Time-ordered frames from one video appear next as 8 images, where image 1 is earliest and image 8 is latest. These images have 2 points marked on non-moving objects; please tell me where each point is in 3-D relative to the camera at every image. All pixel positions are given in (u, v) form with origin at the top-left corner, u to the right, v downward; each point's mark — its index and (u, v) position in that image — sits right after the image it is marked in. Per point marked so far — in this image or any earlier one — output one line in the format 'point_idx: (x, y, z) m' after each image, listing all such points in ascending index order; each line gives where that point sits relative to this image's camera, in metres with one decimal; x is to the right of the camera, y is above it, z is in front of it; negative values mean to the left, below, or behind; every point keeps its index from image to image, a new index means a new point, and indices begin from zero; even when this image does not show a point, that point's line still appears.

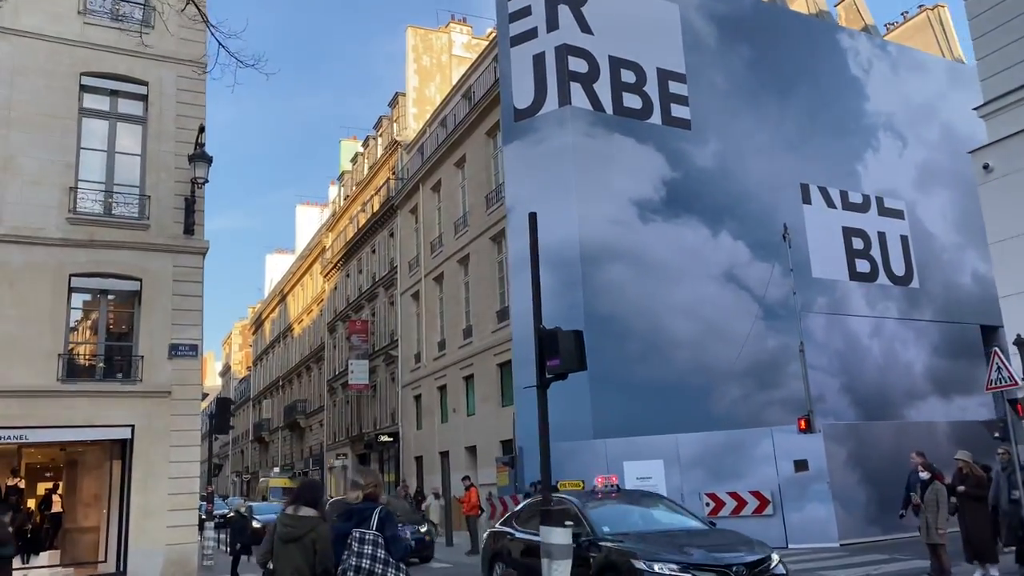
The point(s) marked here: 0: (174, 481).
0: (-7.0, -4.0, +17.8) m
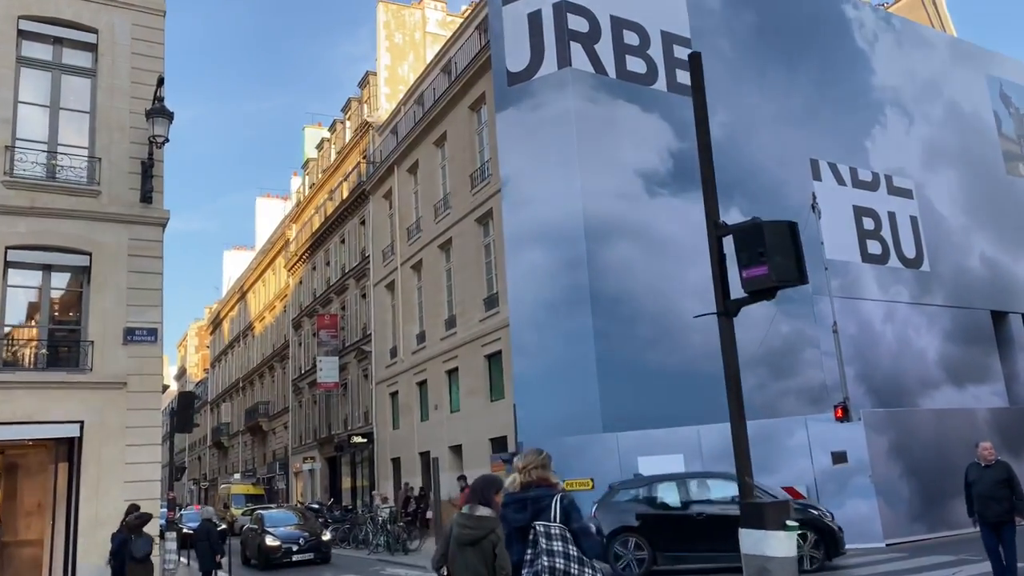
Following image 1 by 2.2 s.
0: (-6.9, -3.6, +15.4) m
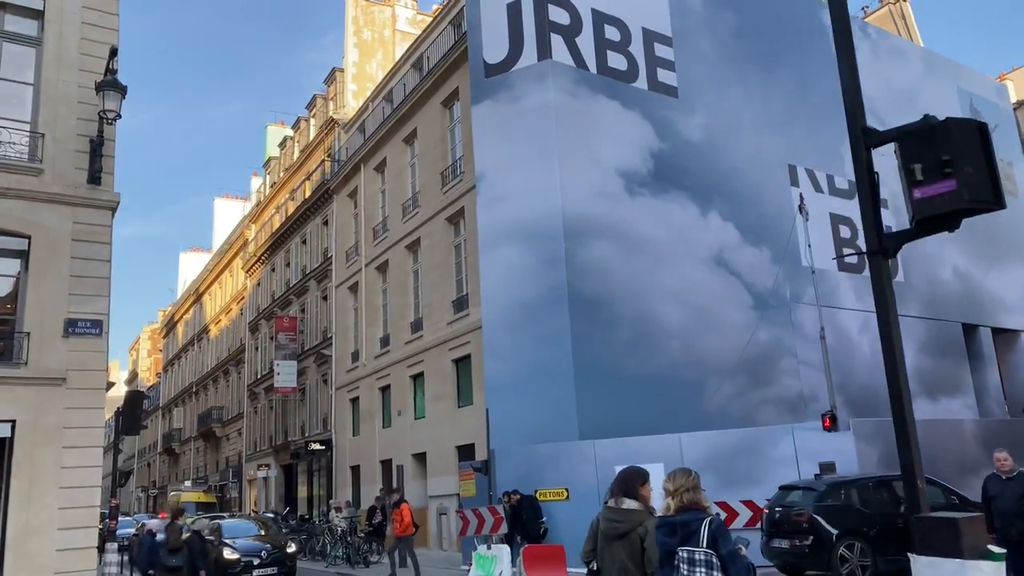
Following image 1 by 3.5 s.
0: (-7.3, -3.4, +14.1) m
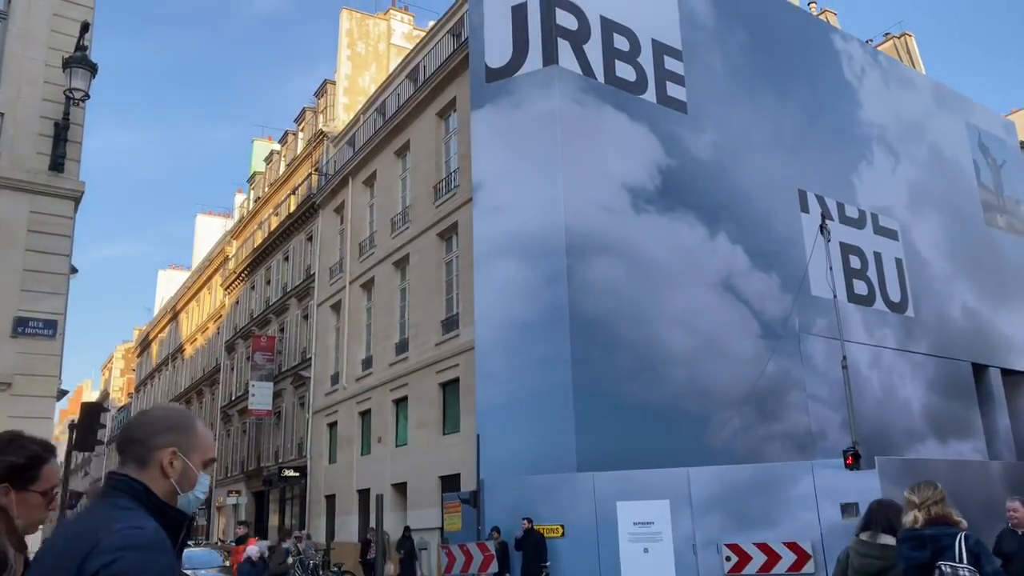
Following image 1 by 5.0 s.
0: (-7.4, -3.3, +12.5) m
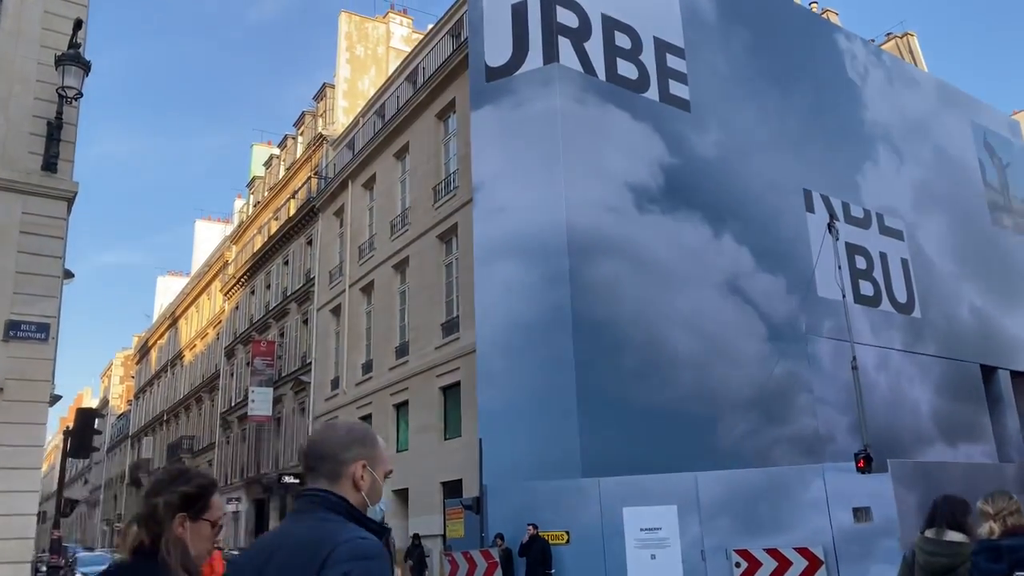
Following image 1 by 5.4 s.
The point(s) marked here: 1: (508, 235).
0: (-7.3, -3.3, +12.2) m
1: (-0.1, +1.1, +18.2) m
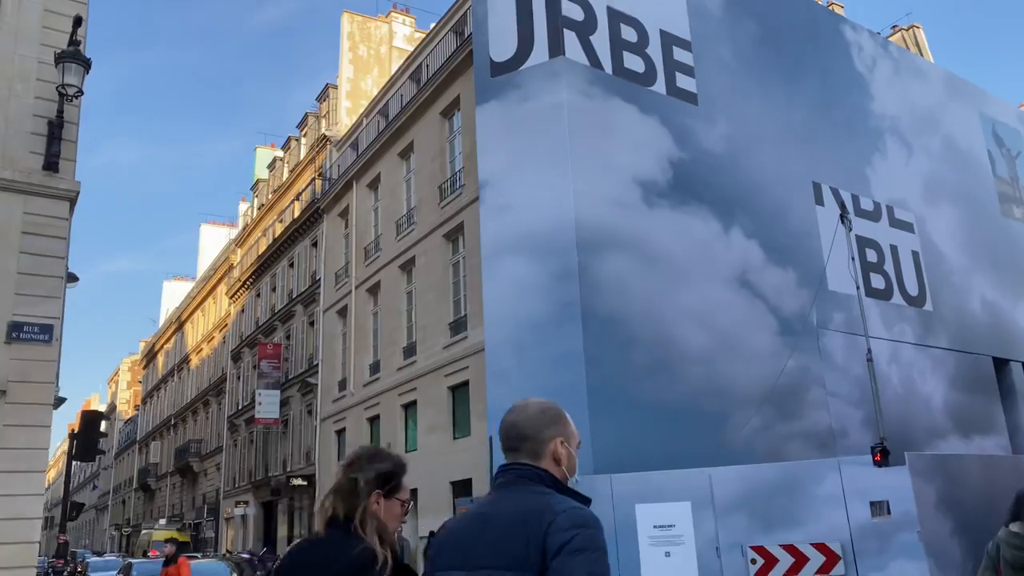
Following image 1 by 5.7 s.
0: (-7.2, -3.4, +12.1) m
1: (+0.1, +1.2, +18.0) m
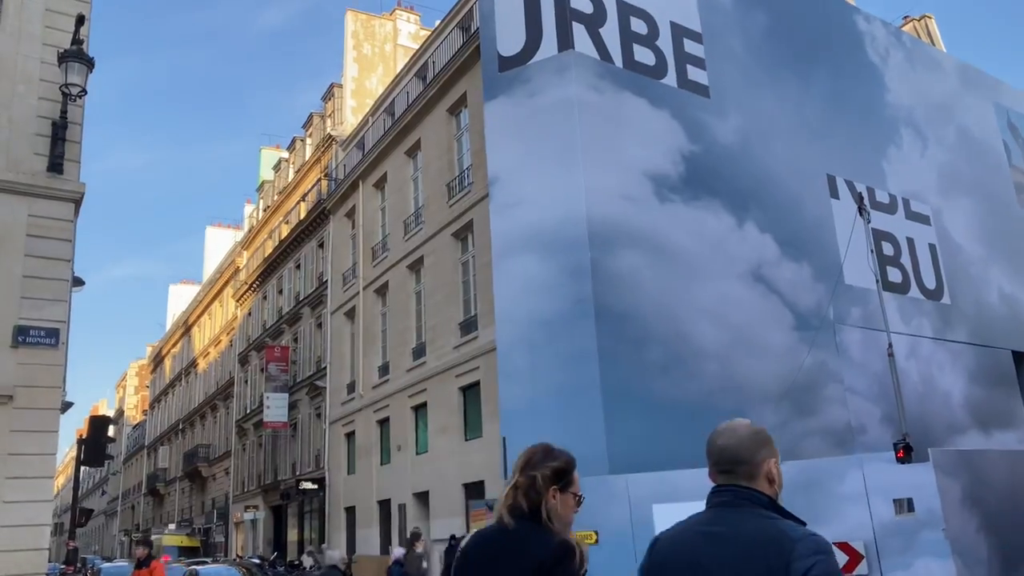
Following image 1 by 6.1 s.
0: (-6.9, -3.4, +11.8) m
1: (+0.3, +1.2, +17.7) m
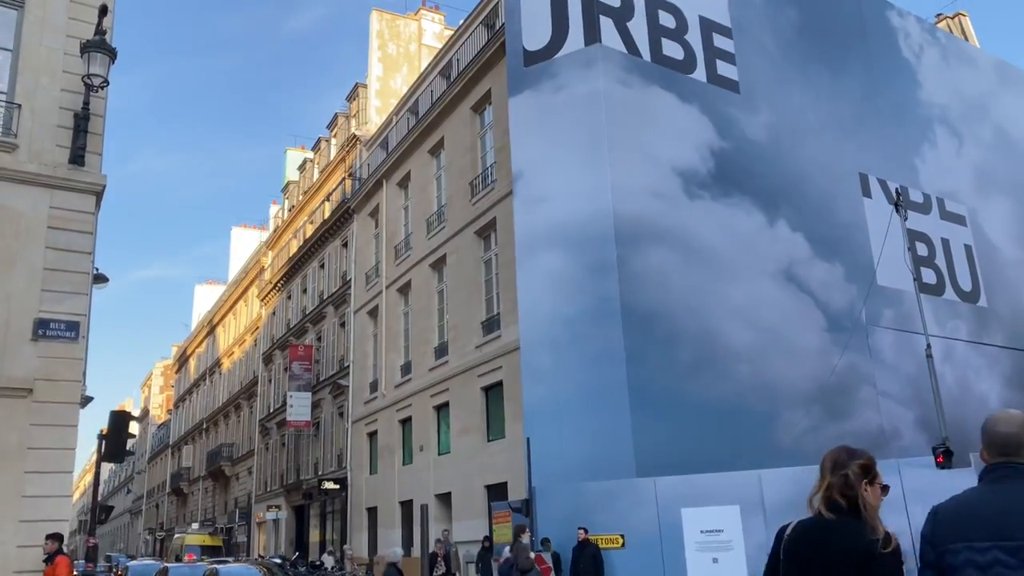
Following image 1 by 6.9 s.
0: (-6.6, -3.3, +11.7) m
1: (+0.8, +1.3, +17.4) m
